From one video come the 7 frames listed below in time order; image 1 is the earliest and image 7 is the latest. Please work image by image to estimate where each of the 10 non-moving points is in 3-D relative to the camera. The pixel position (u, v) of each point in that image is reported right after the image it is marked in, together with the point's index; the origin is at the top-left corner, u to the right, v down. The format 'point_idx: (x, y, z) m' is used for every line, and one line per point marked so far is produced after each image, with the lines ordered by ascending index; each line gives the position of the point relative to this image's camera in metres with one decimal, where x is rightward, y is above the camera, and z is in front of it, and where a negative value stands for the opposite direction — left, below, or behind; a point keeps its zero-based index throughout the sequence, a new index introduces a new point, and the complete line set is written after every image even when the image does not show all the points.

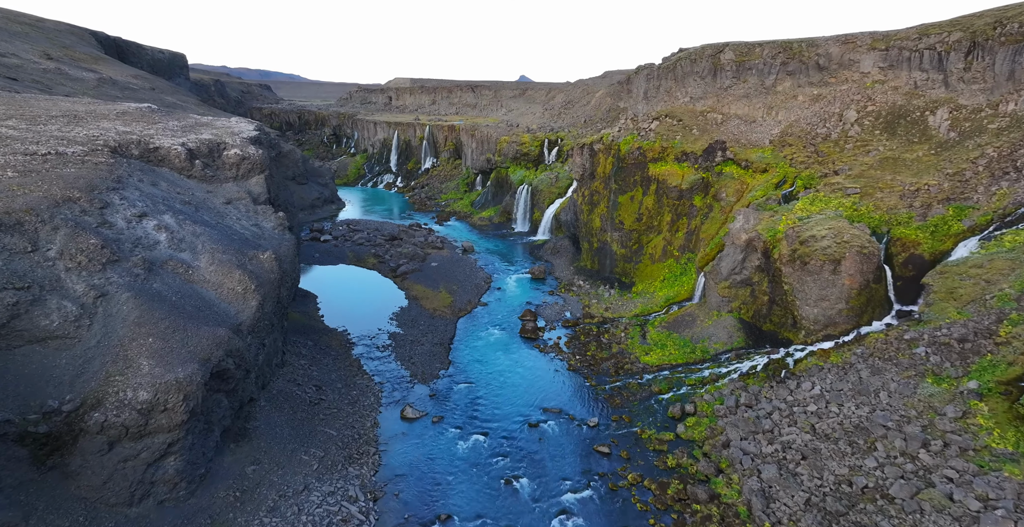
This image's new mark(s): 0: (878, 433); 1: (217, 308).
0: (+12.5, -5.8, +17.6) m
1: (-11.3, -1.7, +19.9) m
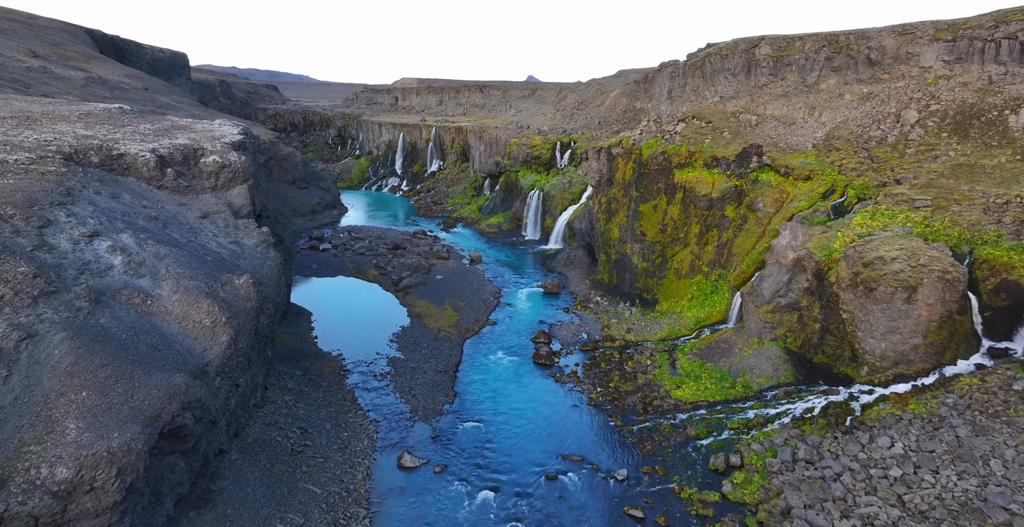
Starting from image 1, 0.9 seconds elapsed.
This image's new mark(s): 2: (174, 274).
0: (+13.0, -6.8, +14.1) m
1: (-10.7, -2.6, +16.8) m
2: (-12.0, -0.4, +18.4) m
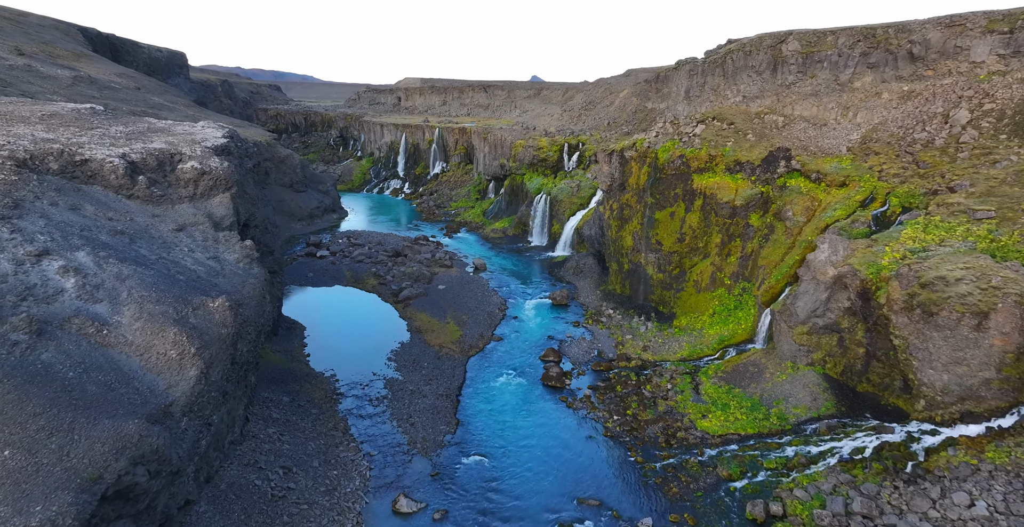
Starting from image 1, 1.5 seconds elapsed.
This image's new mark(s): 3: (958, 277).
0: (+13.3, -7.5, +11.6) m
1: (-10.4, -3.3, +14.5) m
2: (-11.6, -1.0, +16.2) m
3: (+15.0, -0.4, +17.6) m
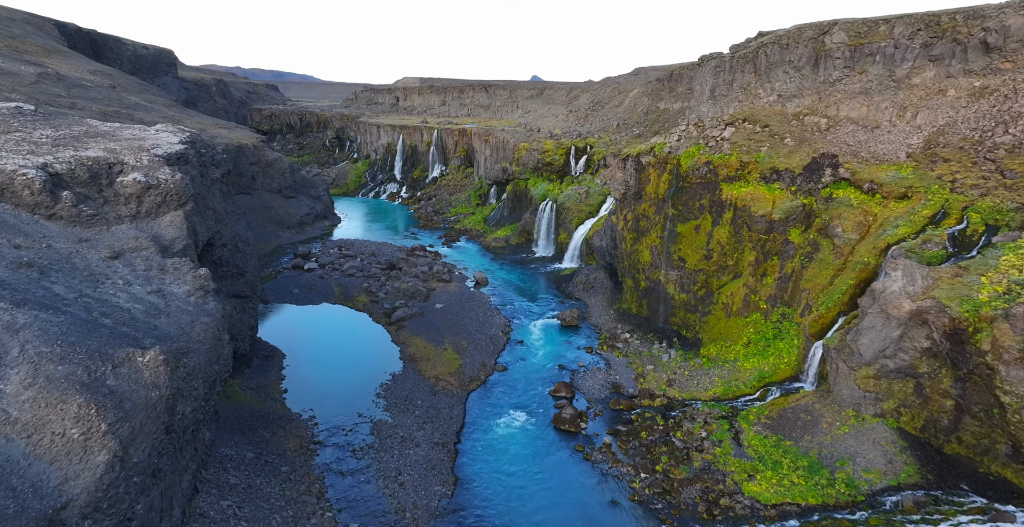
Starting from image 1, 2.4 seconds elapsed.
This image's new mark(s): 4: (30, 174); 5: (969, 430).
0: (+13.6, -8.6, +7.8) m
1: (-10.1, -4.4, +10.7) m
2: (-11.3, -2.2, +12.3) m
3: (+15.3, -1.6, +13.8) m
4: (-15.1, +2.9, +16.5) m
5: (+14.7, -5.4, +16.8) m
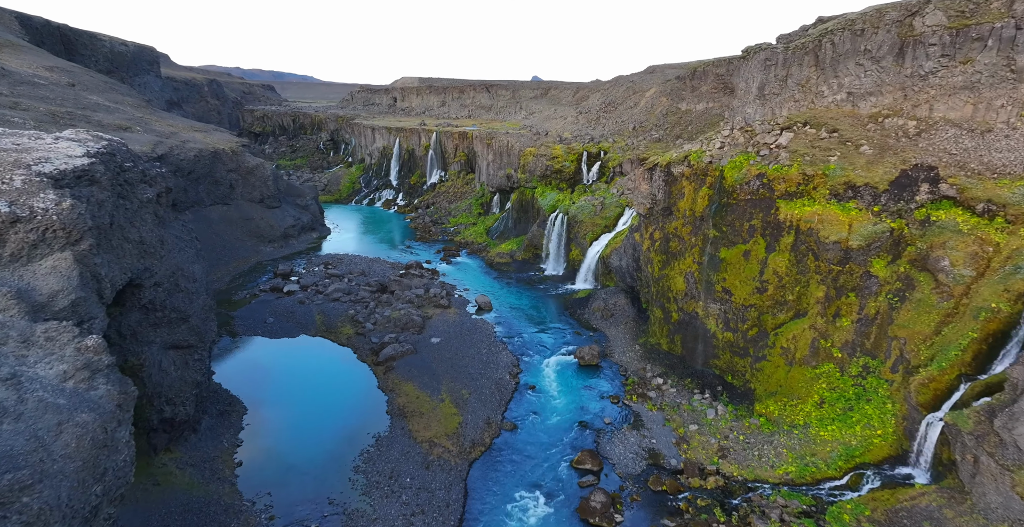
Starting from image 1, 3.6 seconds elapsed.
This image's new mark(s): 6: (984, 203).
0: (+14.1, -10.2, +2.2) m
1: (-9.6, -6.0, +5.2) m
2: (-10.8, -3.7, +6.9) m
3: (+15.8, -3.1, +8.3) m
4: (-14.6, +1.3, +11.0) m
5: (+15.2, -6.9, +11.3) m
6: (+17.3, +2.2, +18.9) m
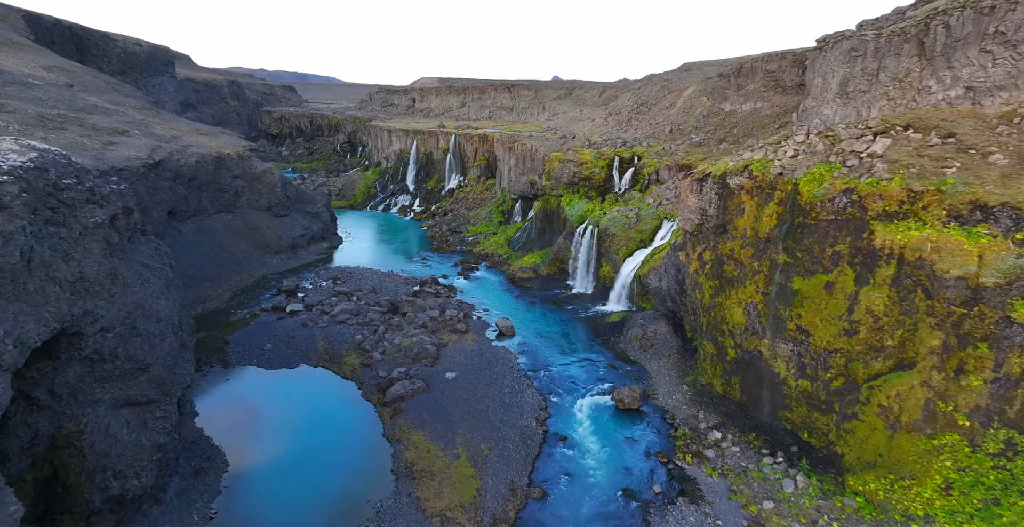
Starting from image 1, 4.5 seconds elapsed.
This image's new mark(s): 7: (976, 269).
0: (+14.4, -11.5, -2.6) m
1: (-9.1, -7.2, +1.1) m
2: (-10.3, -4.9, +2.9) m
3: (+16.4, -4.5, +3.4) m
4: (-13.9, +0.1, +7.2) m
5: (+15.9, -8.3, +6.4) m
6: (+18.3, +0.8, +14.0) m
7: (+15.1, -0.2, +16.7) m
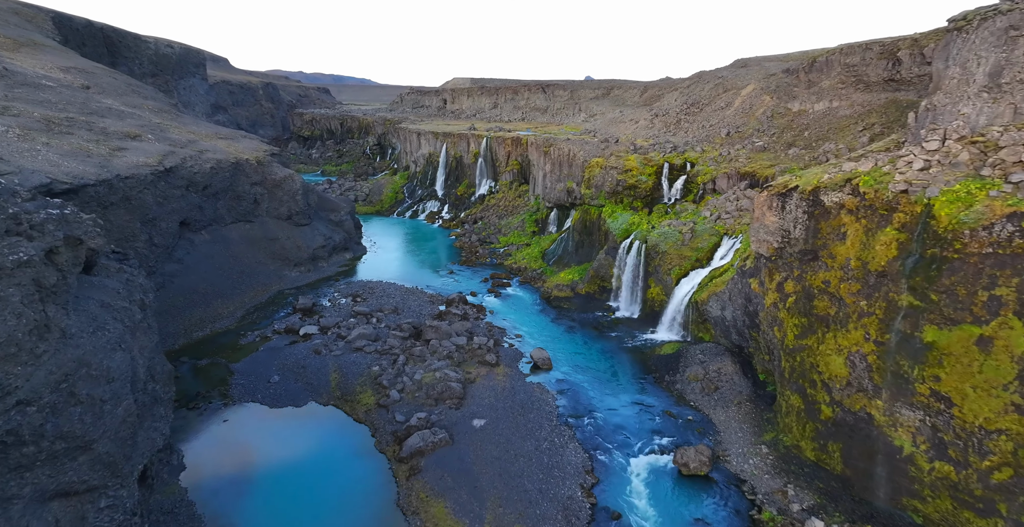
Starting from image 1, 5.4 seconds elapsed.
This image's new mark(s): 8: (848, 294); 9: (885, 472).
0: (+14.4, -12.9, -8.0) m
1: (-8.9, -8.4, -2.9) m
2: (-9.9, -6.1, -1.1) m
3: (+16.8, -6.0, -2.1) m
4: (-13.2, -1.0, +3.4) m
5: (+16.4, -9.8, +0.9) m
6: (+19.4, -0.7, +8.4) m
7: (+16.3, -1.7, +11.3) m
8: (+12.8, -1.2, +19.6) m
9: (+12.9, -7.2, +18.1) m
